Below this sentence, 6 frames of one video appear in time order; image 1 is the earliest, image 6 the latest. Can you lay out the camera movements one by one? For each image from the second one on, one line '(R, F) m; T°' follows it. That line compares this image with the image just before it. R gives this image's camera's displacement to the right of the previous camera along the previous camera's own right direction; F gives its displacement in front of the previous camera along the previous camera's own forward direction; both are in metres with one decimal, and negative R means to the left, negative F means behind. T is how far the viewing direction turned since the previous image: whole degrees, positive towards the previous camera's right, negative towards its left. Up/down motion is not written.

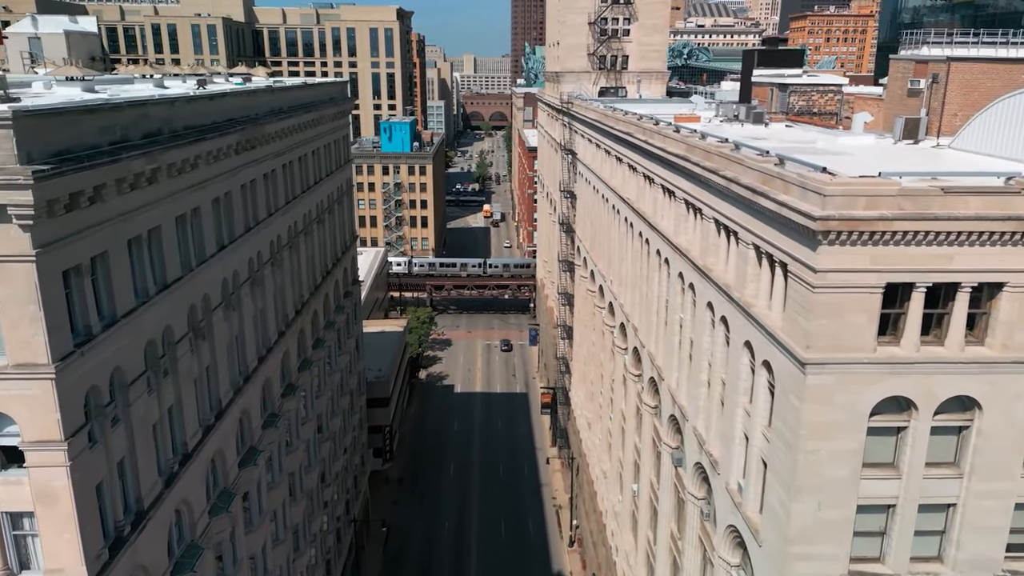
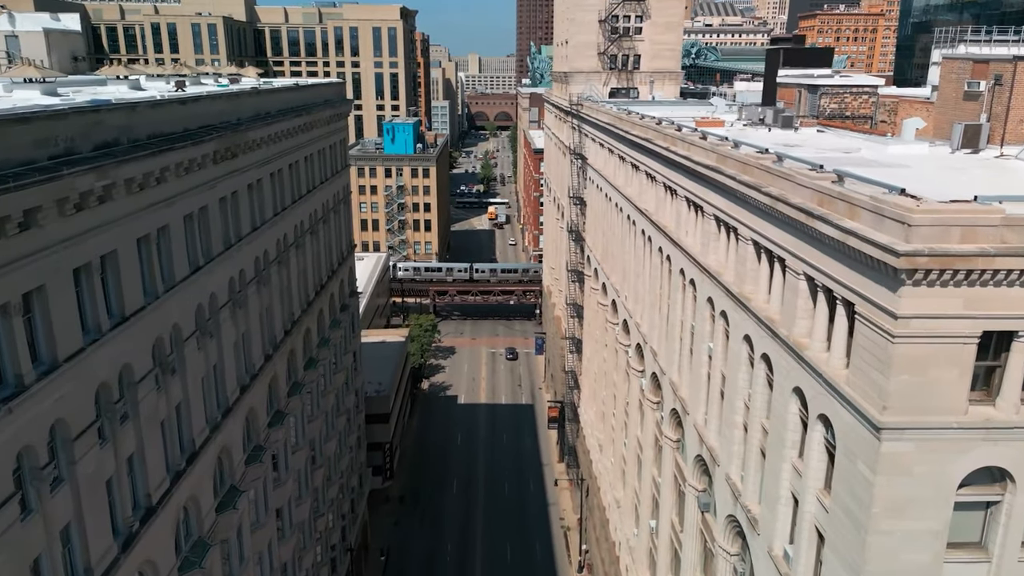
(-0.1, +3.1) m; 0°
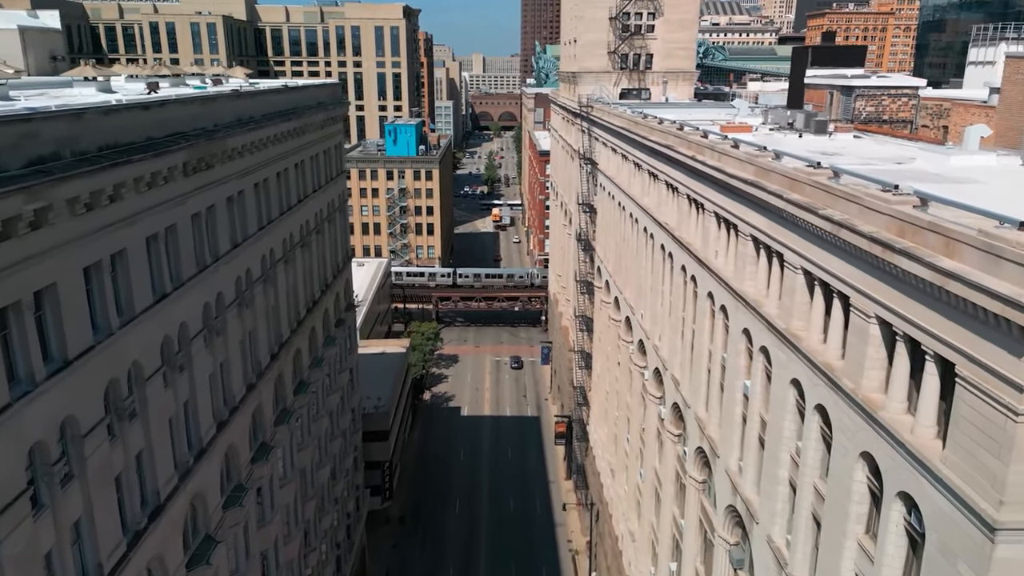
(-0.1, +3.1) m; 0°
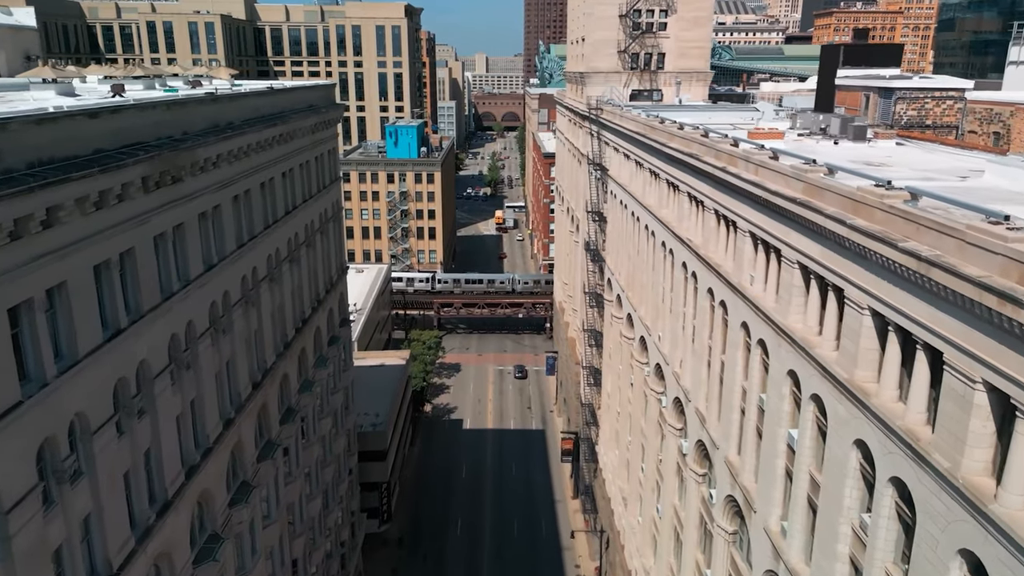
(-0.1, +3.0) m; 0°
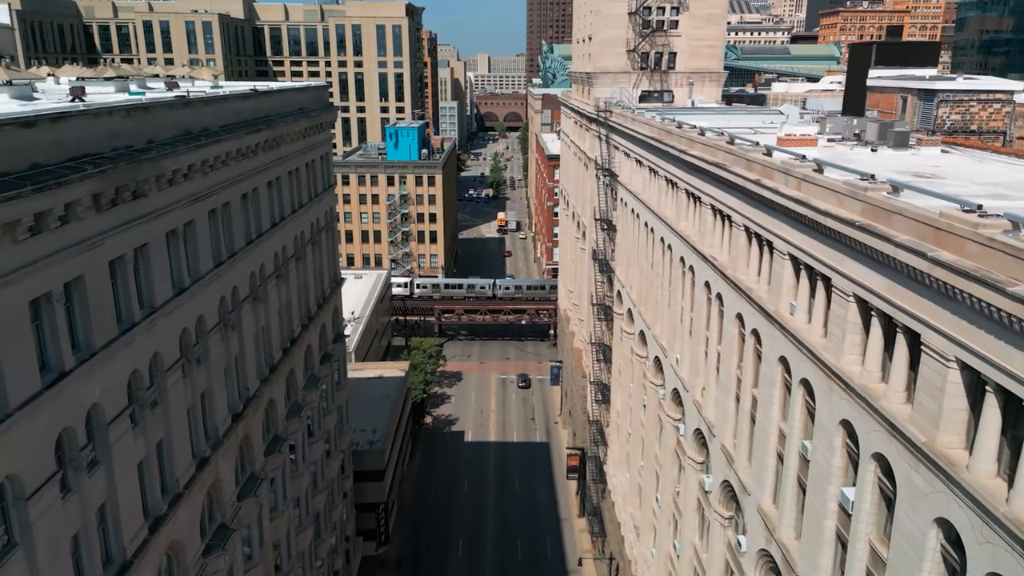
(-0.1, +2.7) m; 0°
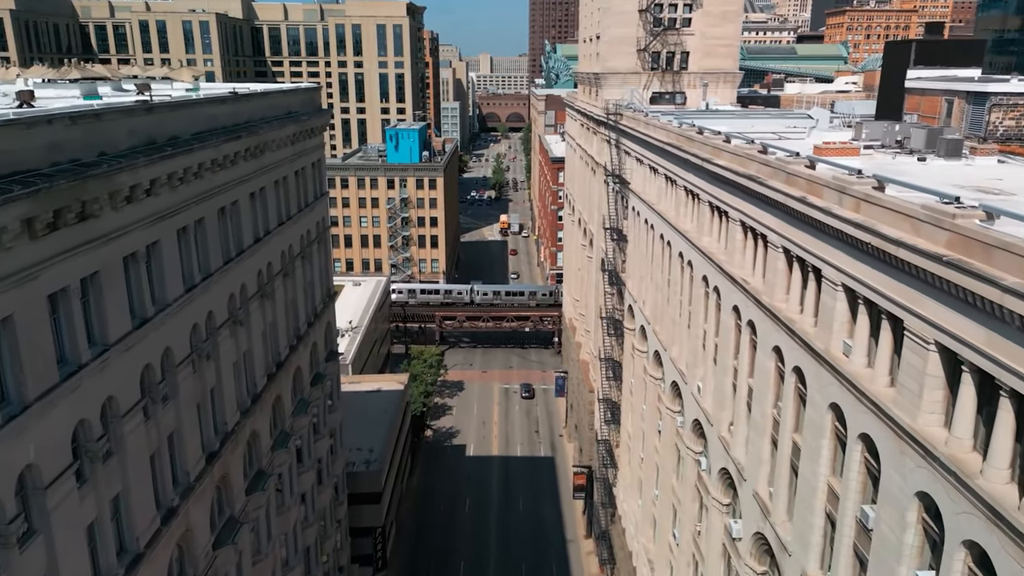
(-0.1, +2.8) m; 0°
